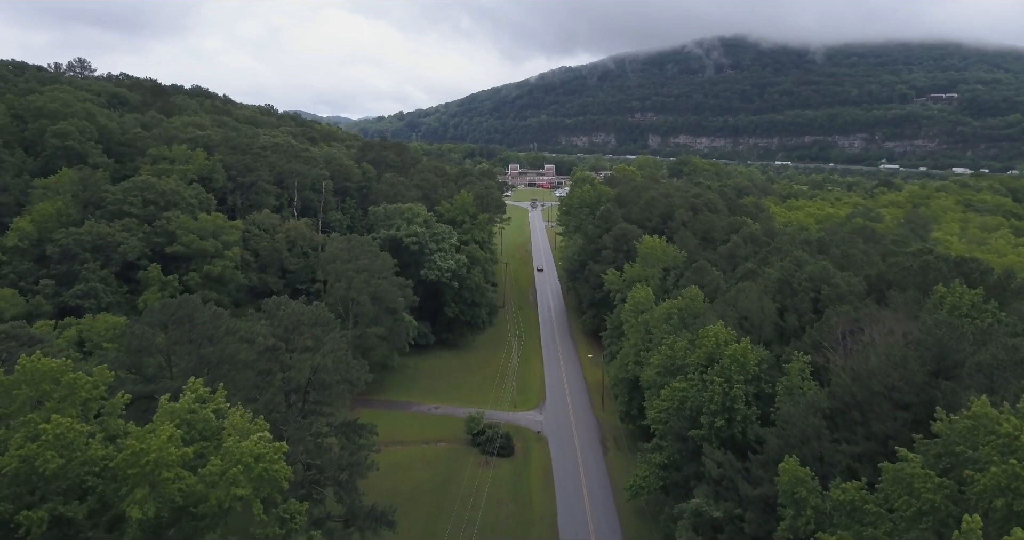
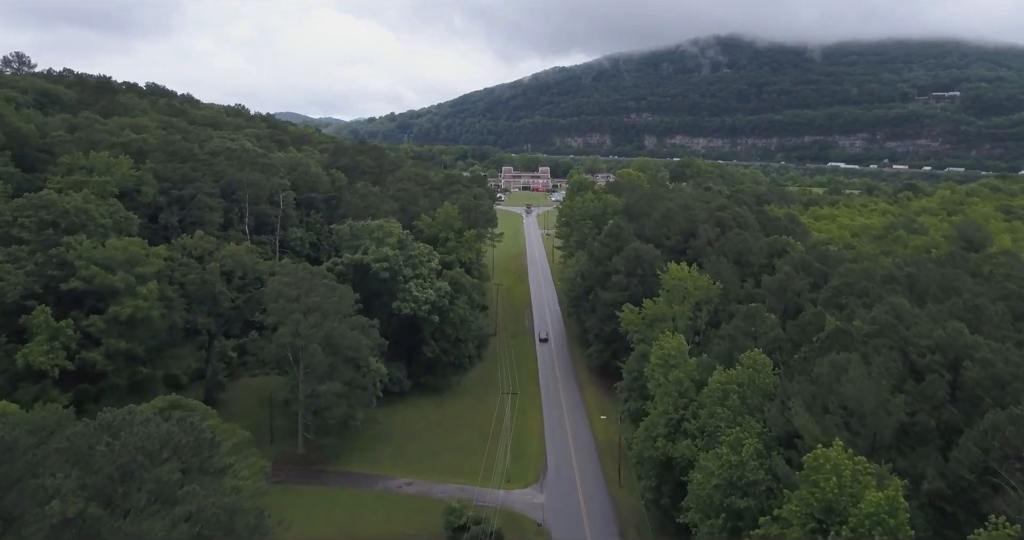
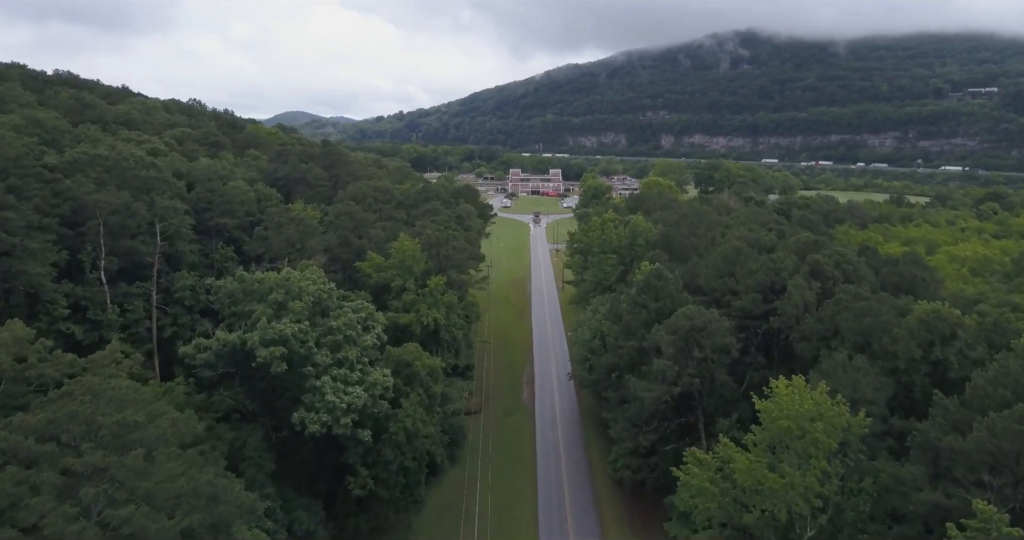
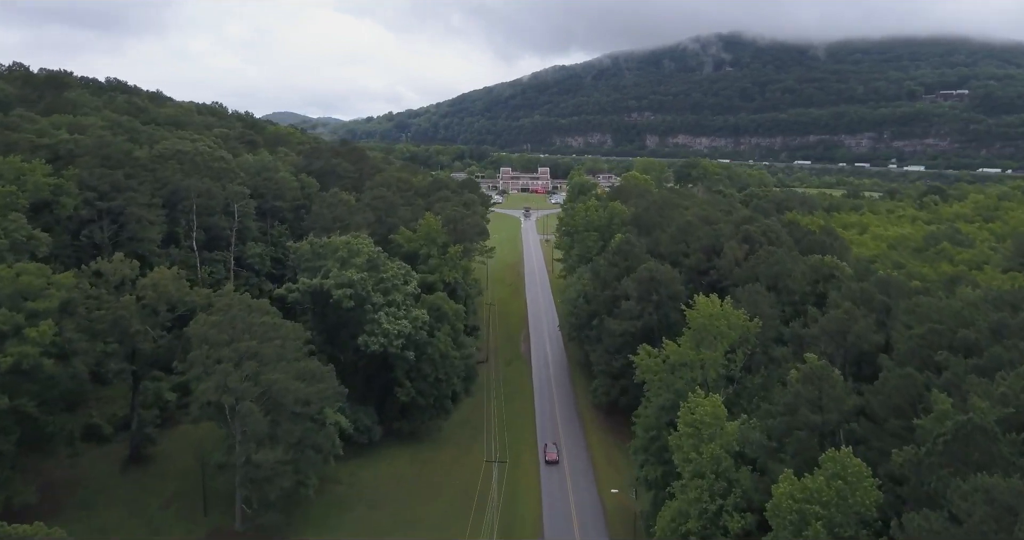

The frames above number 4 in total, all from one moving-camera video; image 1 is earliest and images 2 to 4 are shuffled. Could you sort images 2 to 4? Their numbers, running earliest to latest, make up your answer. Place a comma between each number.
2, 4, 3
